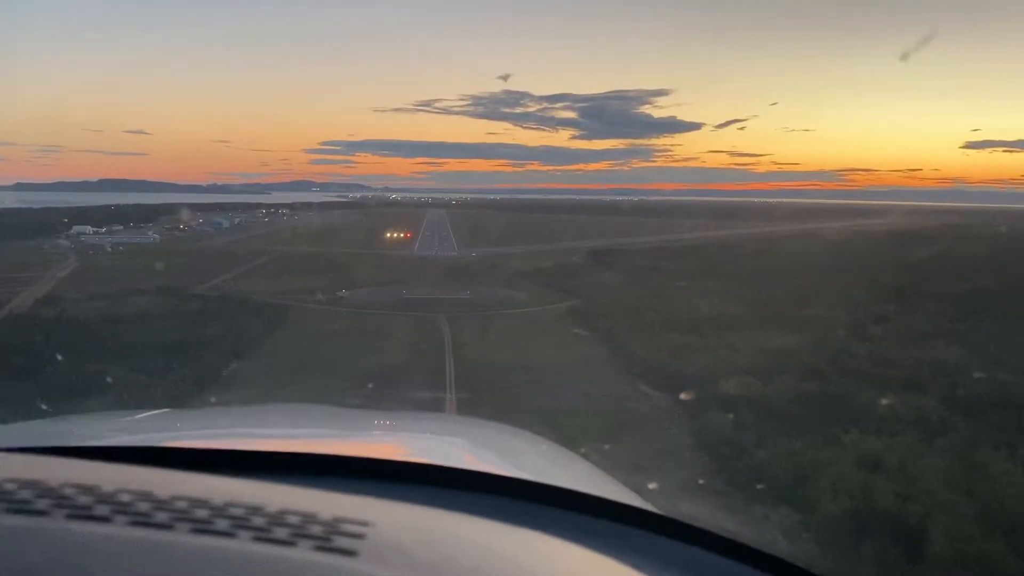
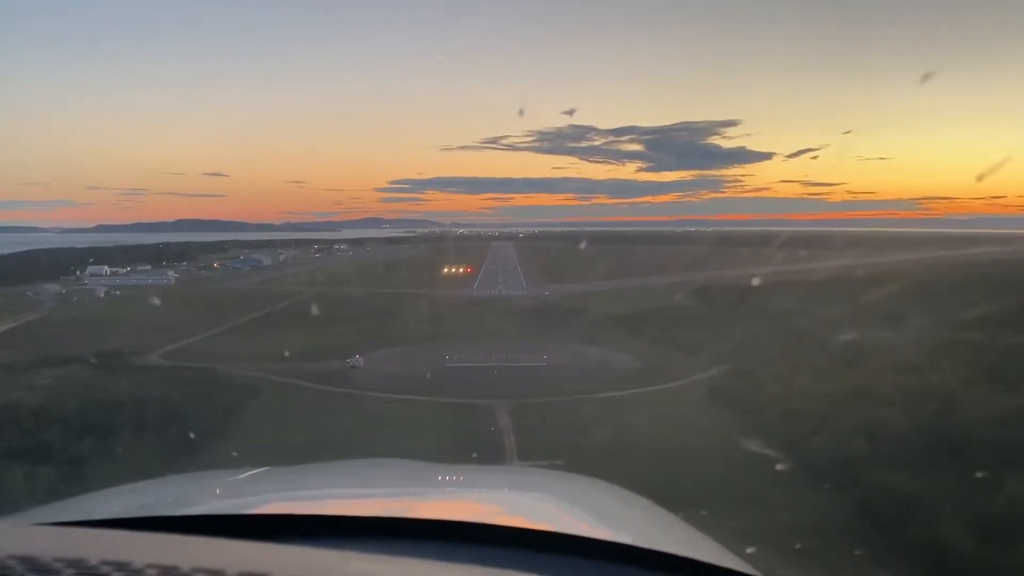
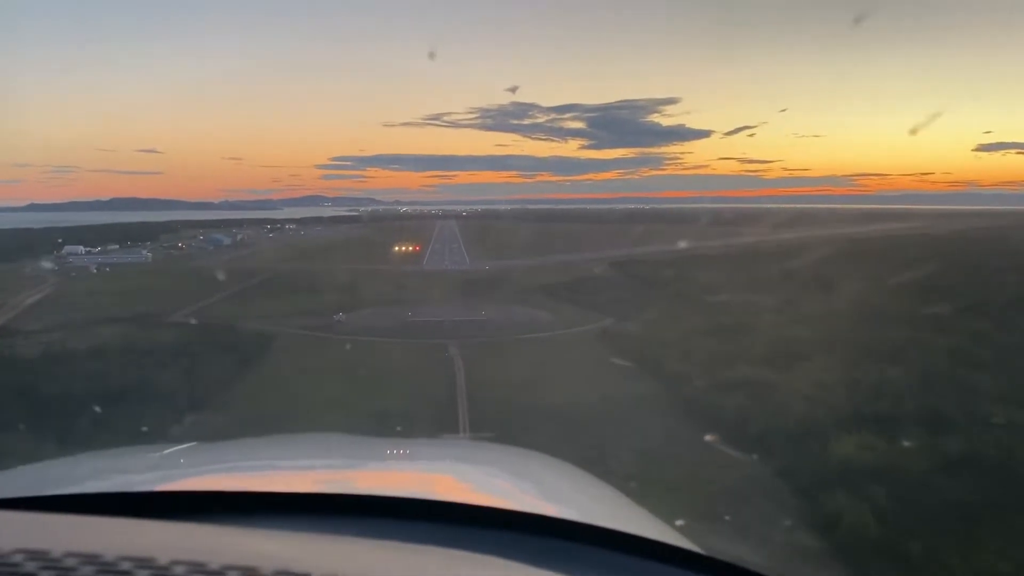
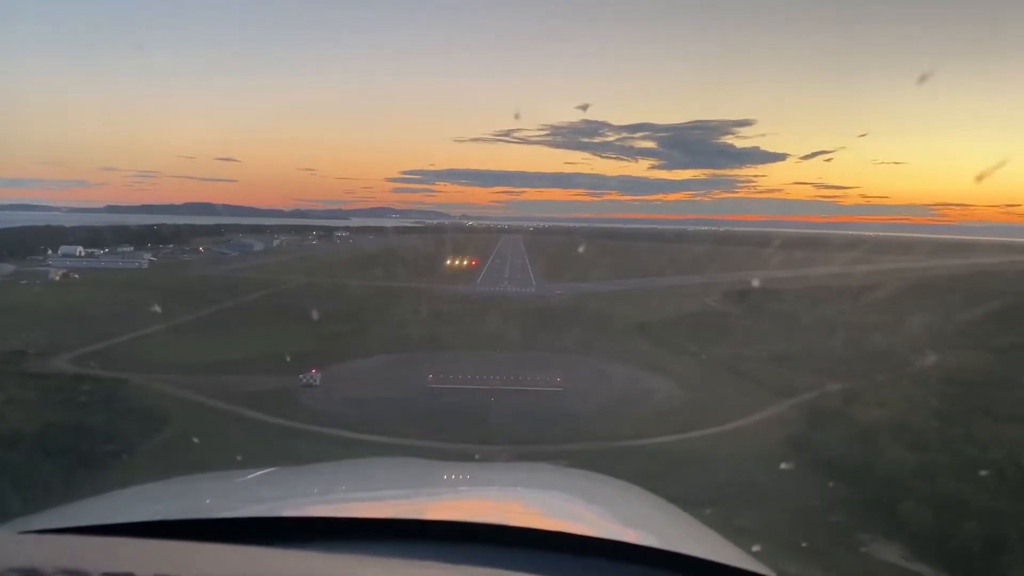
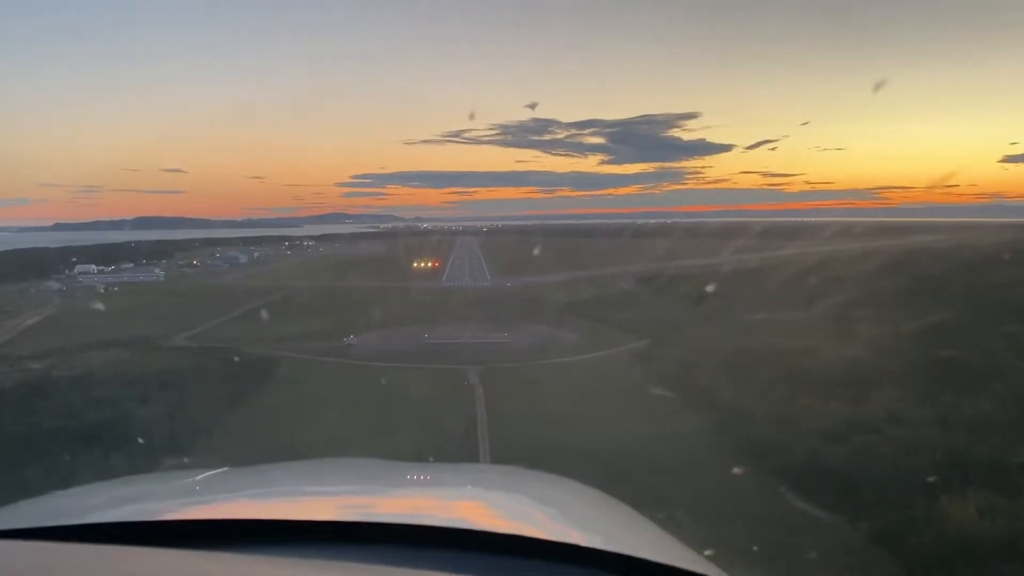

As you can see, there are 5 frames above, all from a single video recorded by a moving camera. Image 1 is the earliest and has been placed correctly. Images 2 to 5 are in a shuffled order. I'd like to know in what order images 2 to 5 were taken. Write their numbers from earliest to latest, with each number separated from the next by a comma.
3, 5, 2, 4
